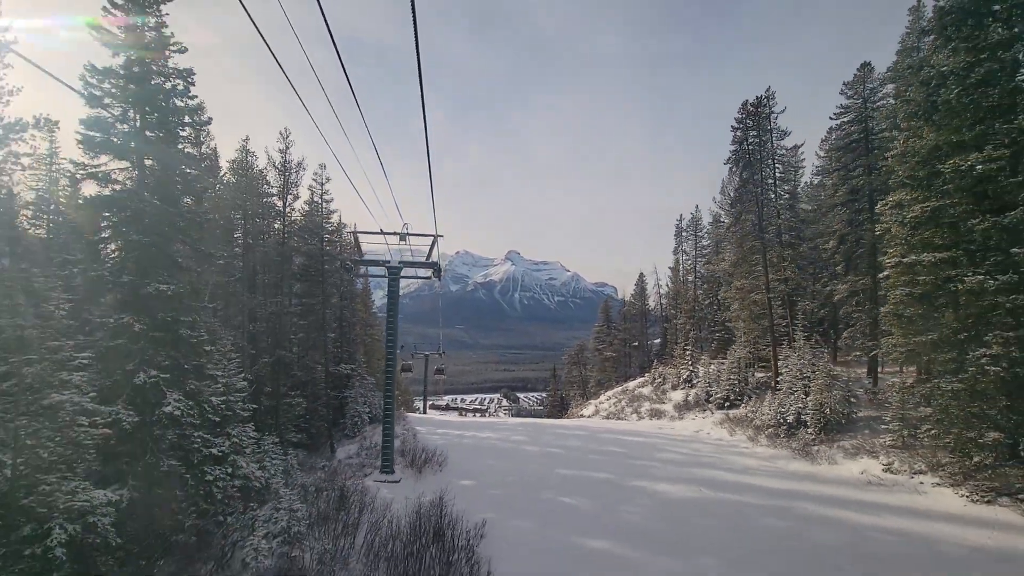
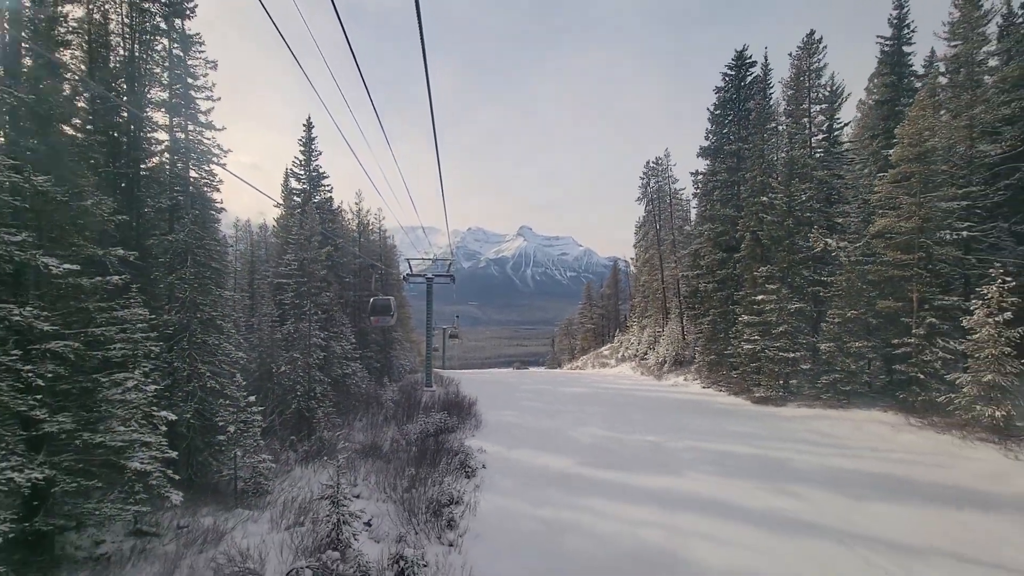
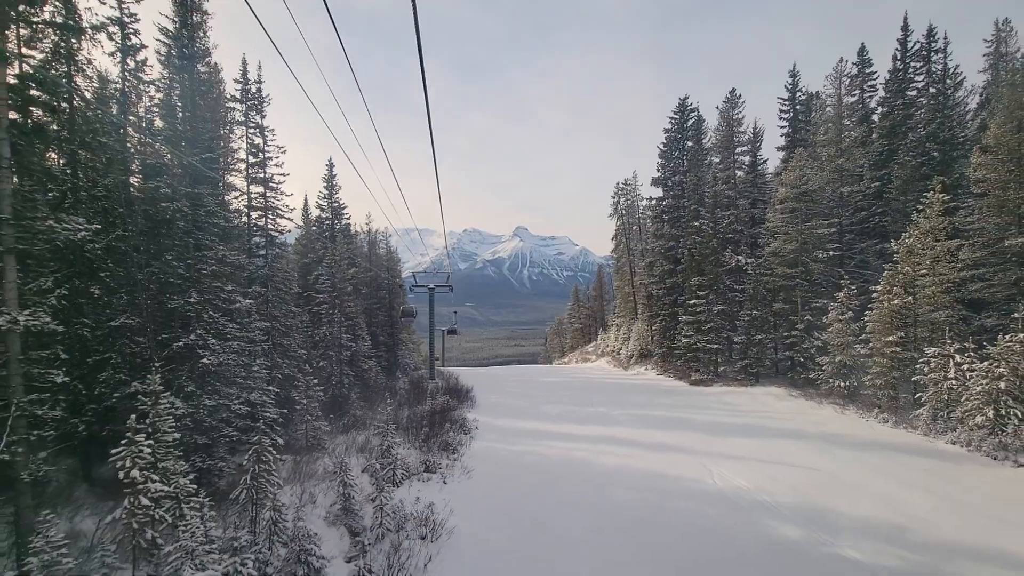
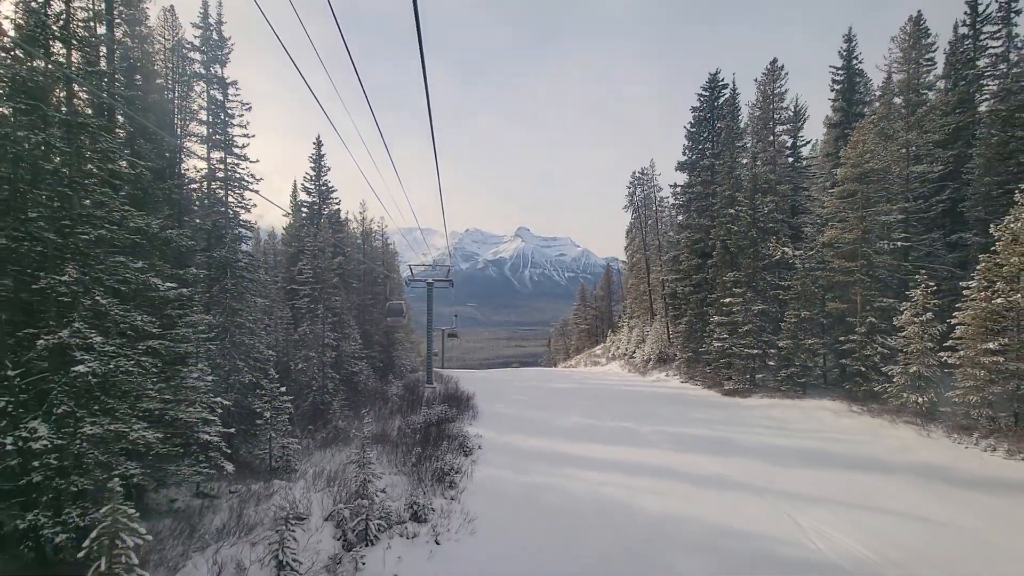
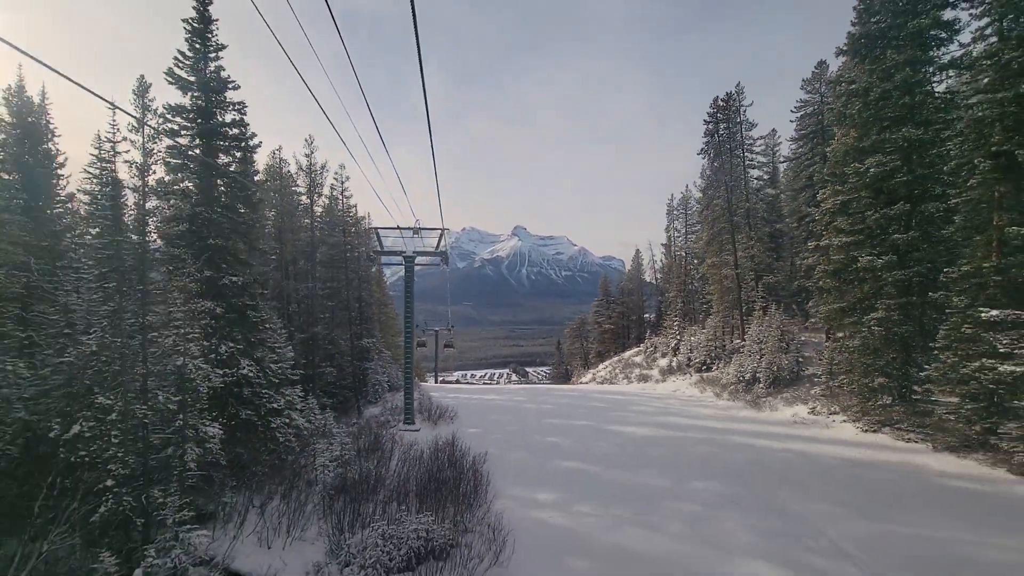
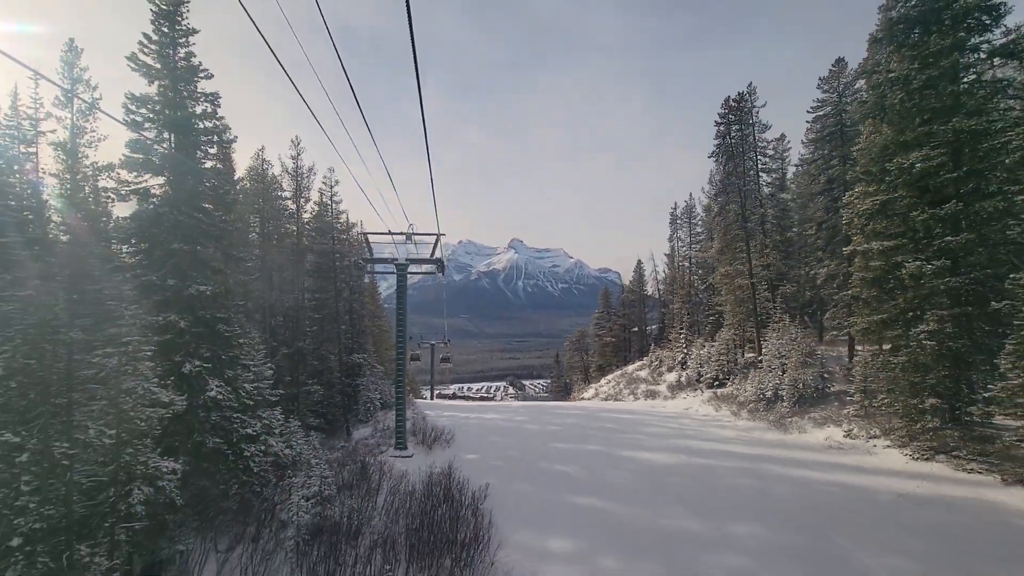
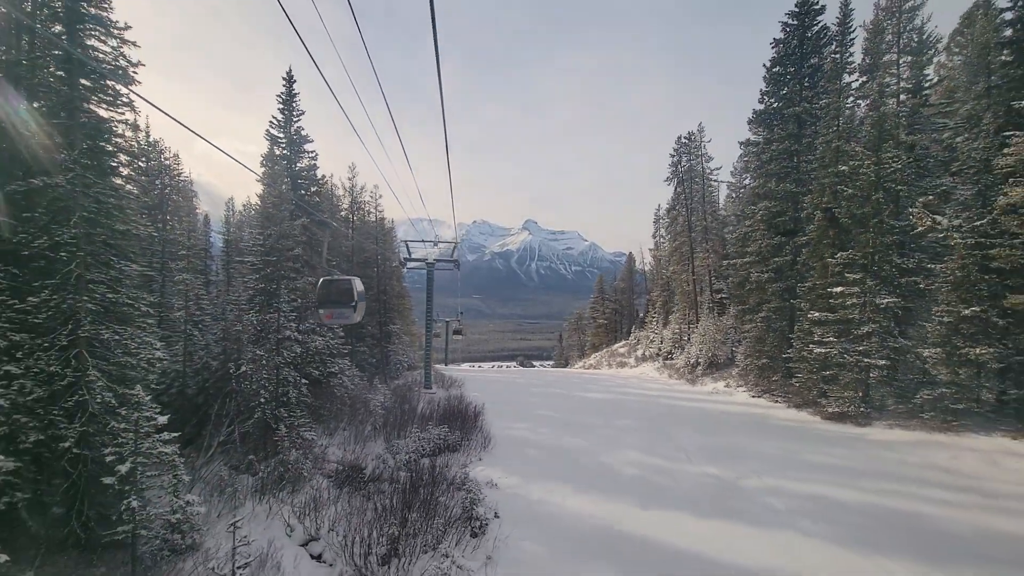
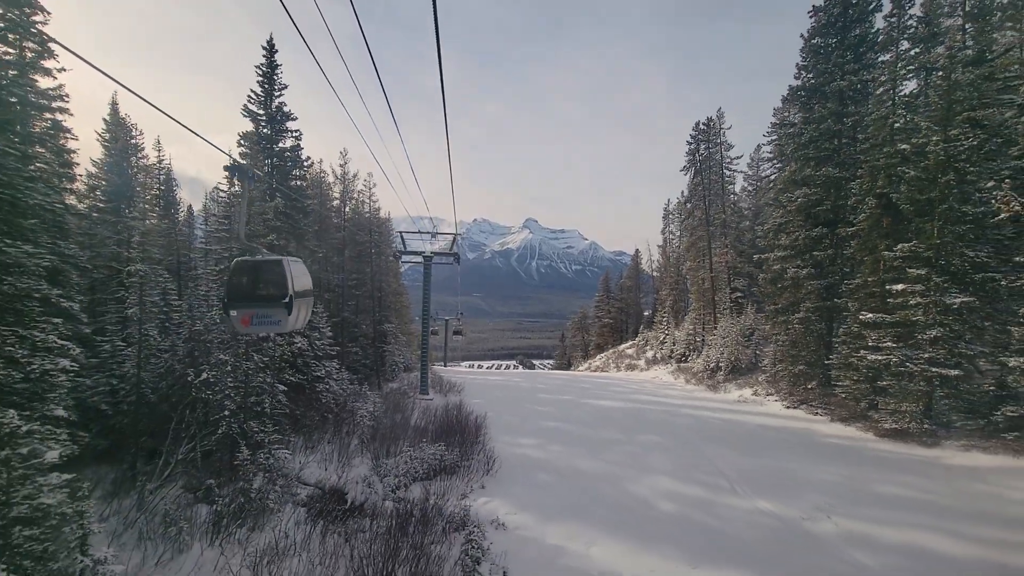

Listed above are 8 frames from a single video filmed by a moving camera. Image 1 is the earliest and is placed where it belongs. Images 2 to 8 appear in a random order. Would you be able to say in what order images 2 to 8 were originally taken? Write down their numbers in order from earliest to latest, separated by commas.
6, 5, 8, 7, 2, 4, 3
